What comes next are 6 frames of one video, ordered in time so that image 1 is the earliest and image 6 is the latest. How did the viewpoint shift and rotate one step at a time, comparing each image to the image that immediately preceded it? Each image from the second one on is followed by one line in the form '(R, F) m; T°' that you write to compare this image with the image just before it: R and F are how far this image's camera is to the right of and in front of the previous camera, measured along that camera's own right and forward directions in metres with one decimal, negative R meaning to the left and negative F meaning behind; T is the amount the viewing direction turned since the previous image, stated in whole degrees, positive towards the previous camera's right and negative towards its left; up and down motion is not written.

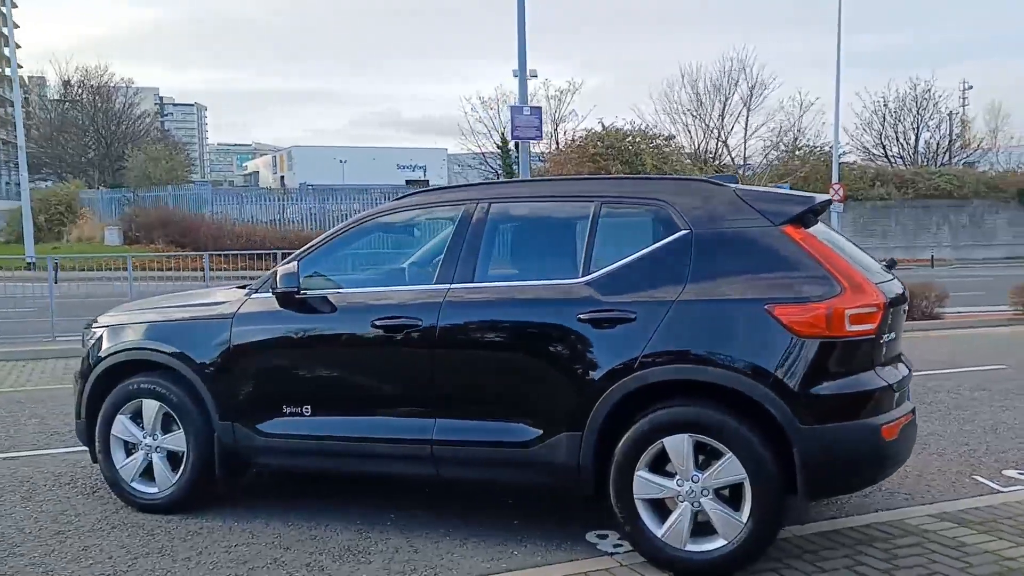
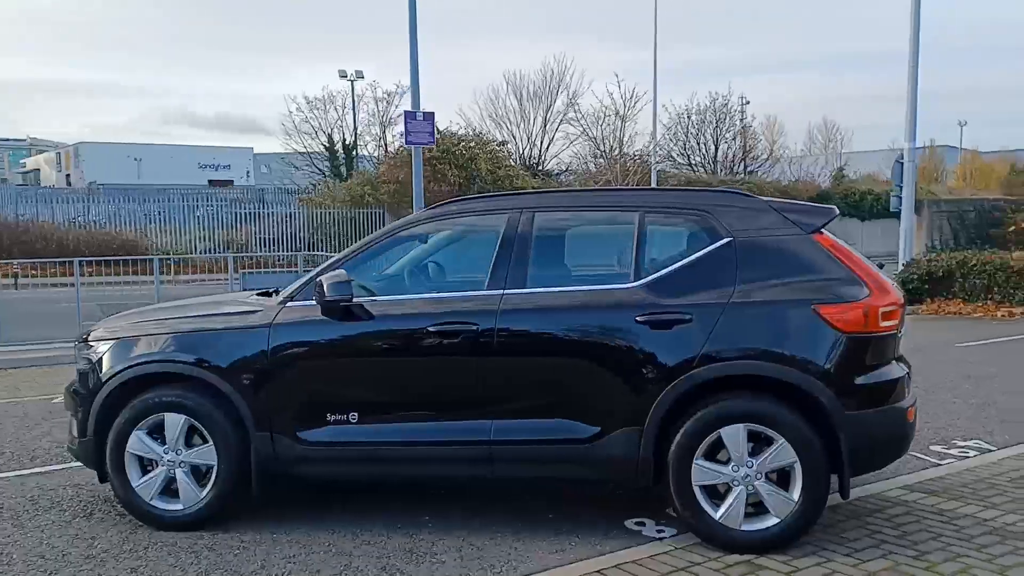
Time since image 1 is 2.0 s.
(-1.2, -0.1) m; +12°
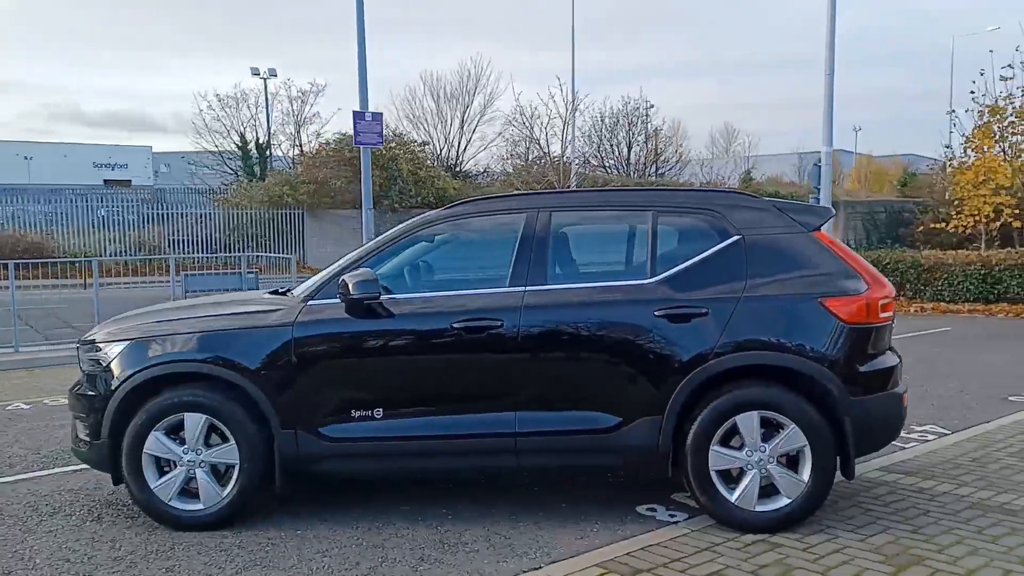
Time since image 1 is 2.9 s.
(-0.6, -0.1) m; +6°
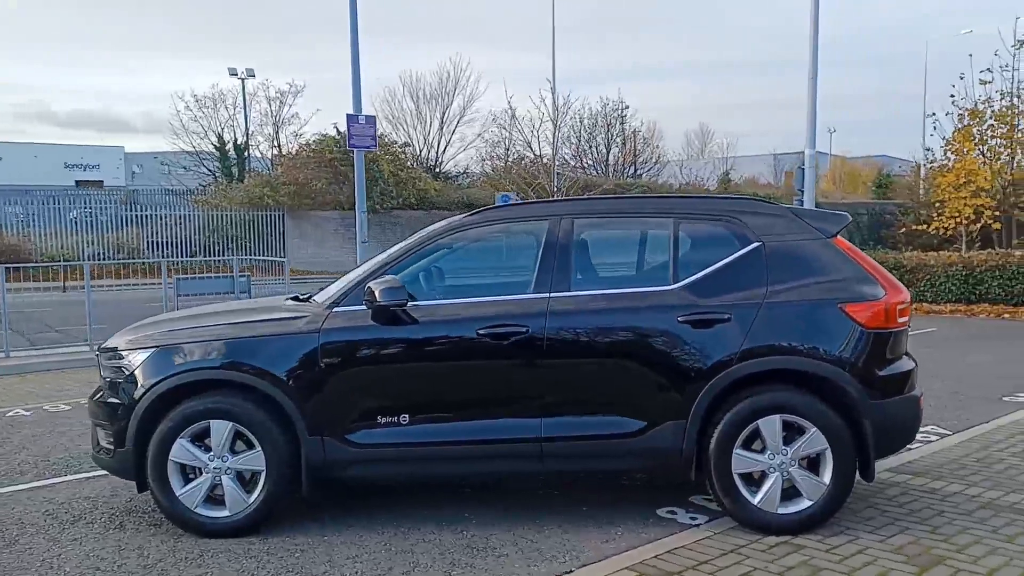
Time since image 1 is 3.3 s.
(-0.2, 0.0) m; +1°
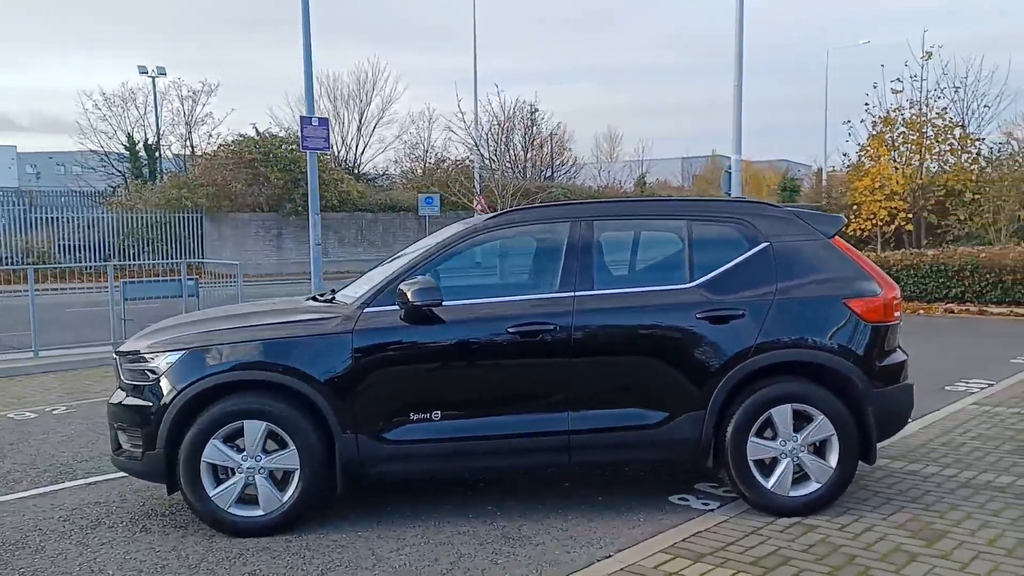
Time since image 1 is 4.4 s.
(-0.6, -0.1) m; +6°
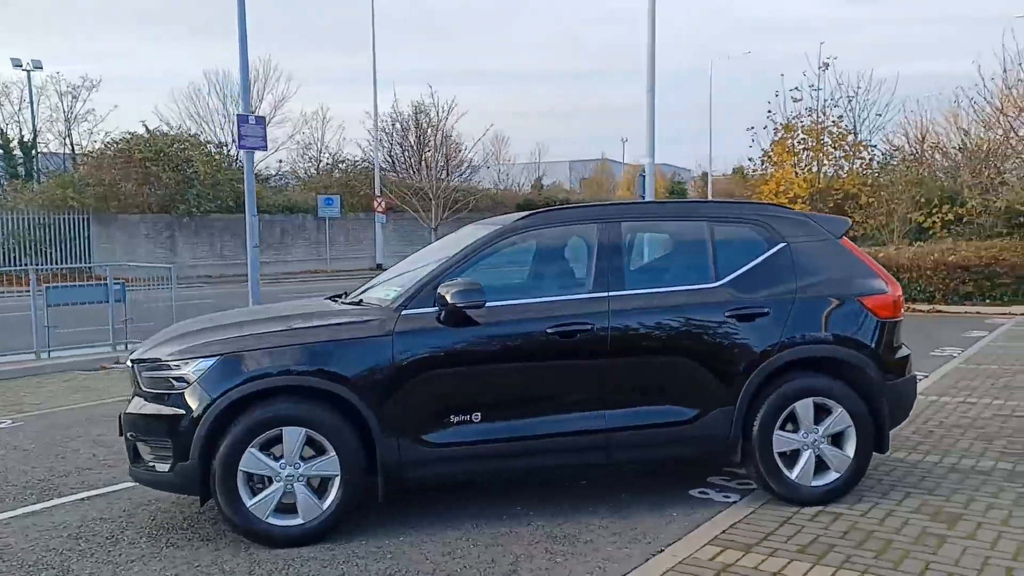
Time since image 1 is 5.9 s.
(-0.8, 0.0) m; +7°
